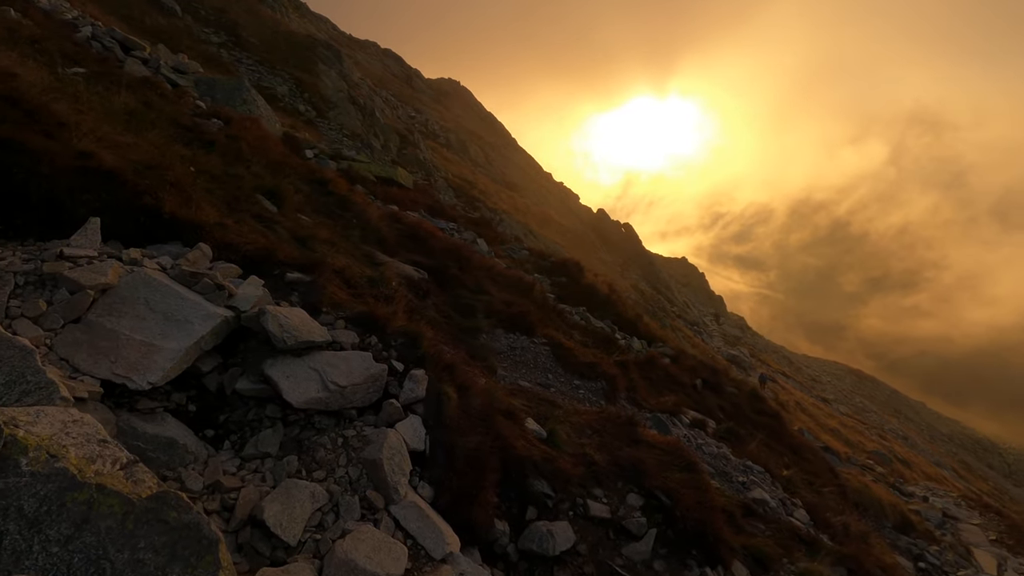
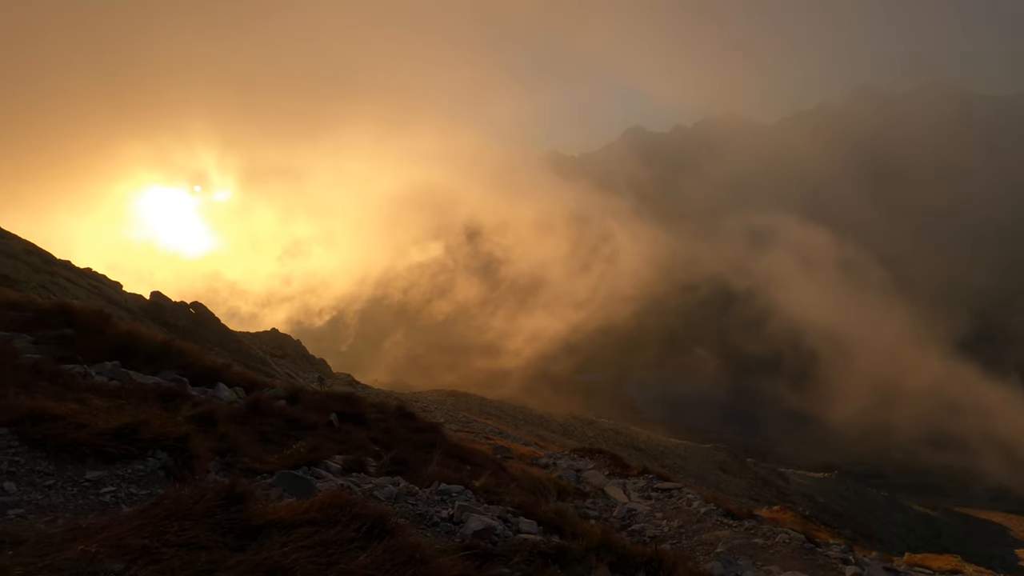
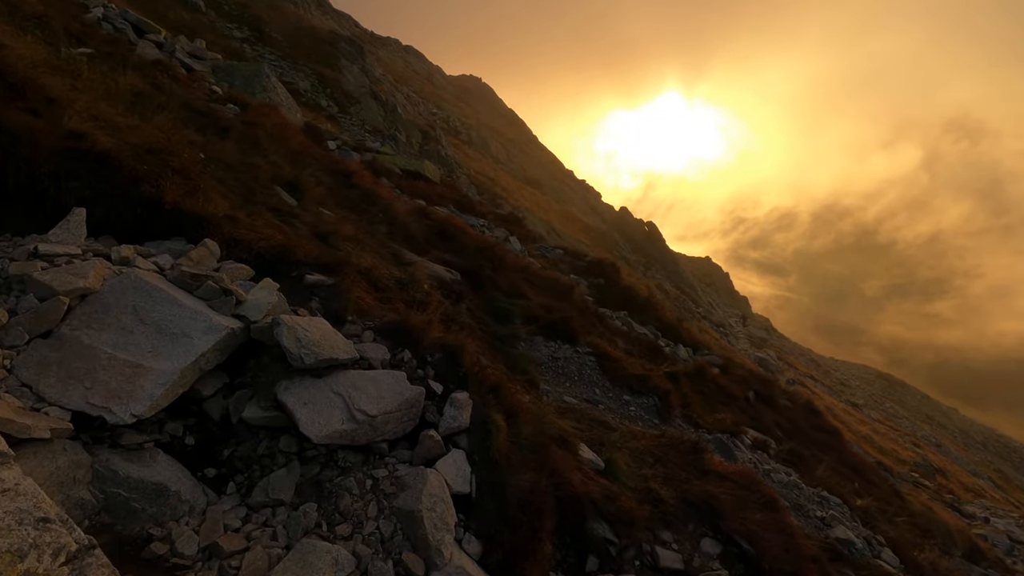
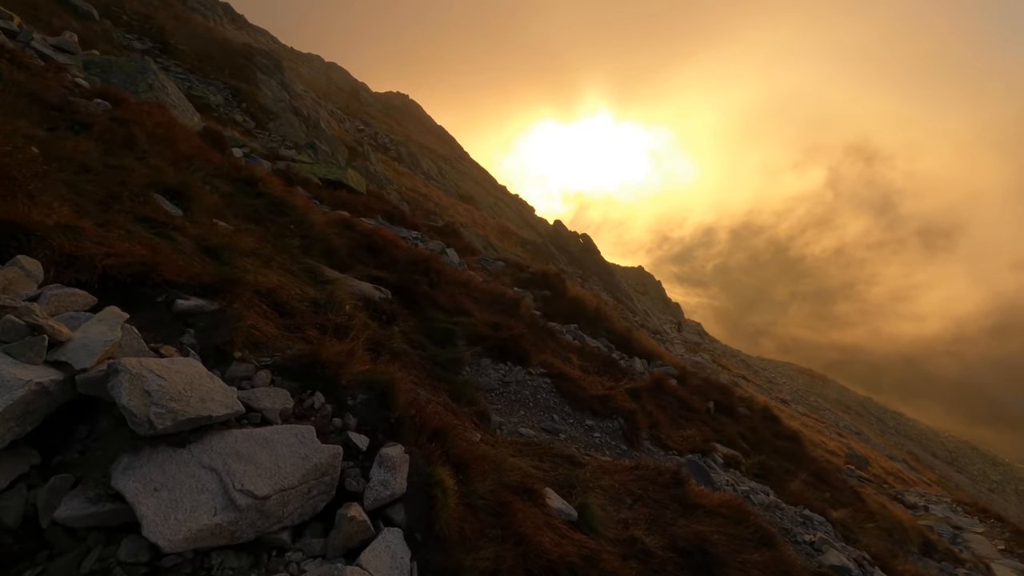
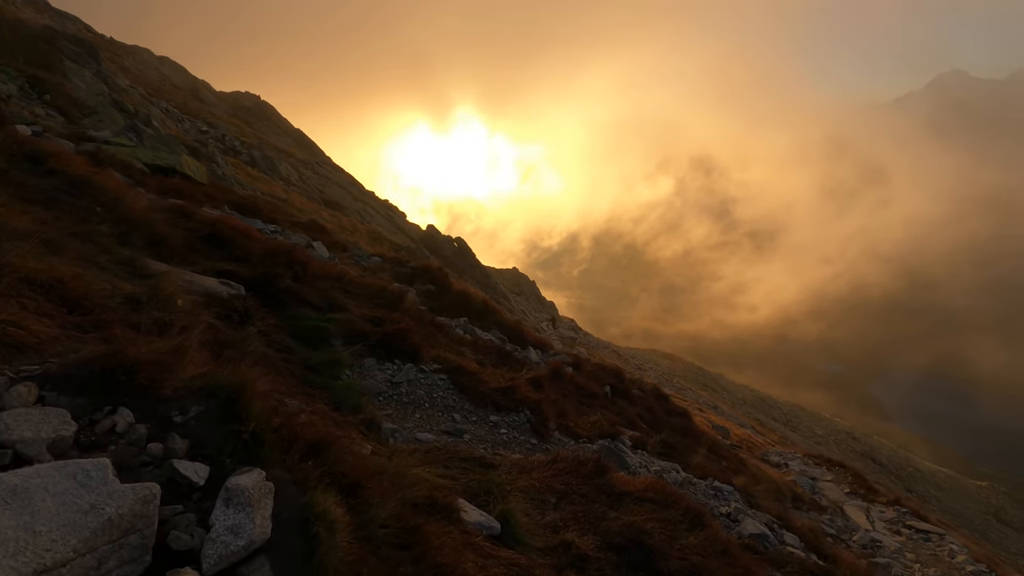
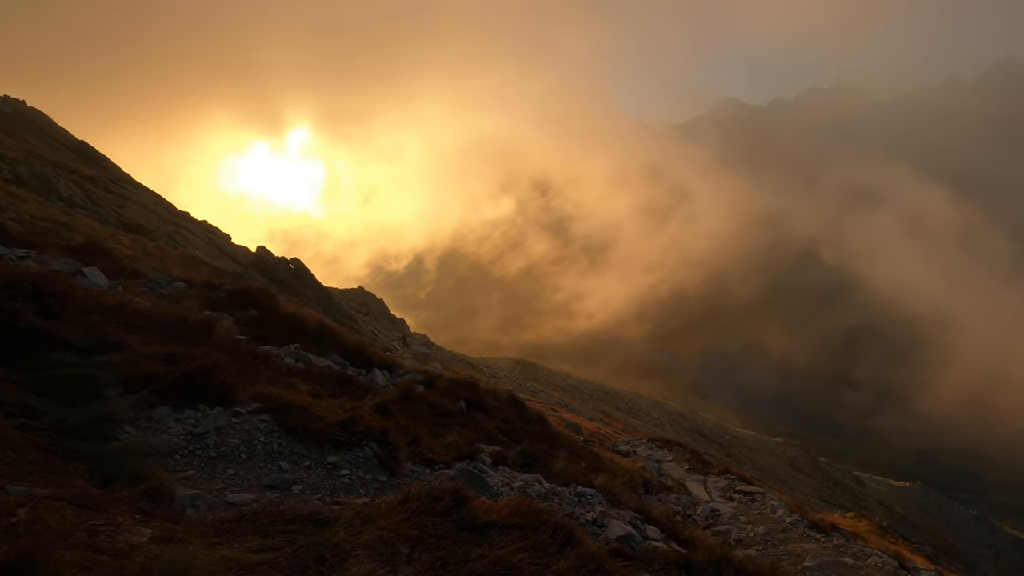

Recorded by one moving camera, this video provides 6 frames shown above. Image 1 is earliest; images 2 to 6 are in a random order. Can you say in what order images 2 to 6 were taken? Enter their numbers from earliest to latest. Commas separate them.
3, 4, 5, 6, 2
